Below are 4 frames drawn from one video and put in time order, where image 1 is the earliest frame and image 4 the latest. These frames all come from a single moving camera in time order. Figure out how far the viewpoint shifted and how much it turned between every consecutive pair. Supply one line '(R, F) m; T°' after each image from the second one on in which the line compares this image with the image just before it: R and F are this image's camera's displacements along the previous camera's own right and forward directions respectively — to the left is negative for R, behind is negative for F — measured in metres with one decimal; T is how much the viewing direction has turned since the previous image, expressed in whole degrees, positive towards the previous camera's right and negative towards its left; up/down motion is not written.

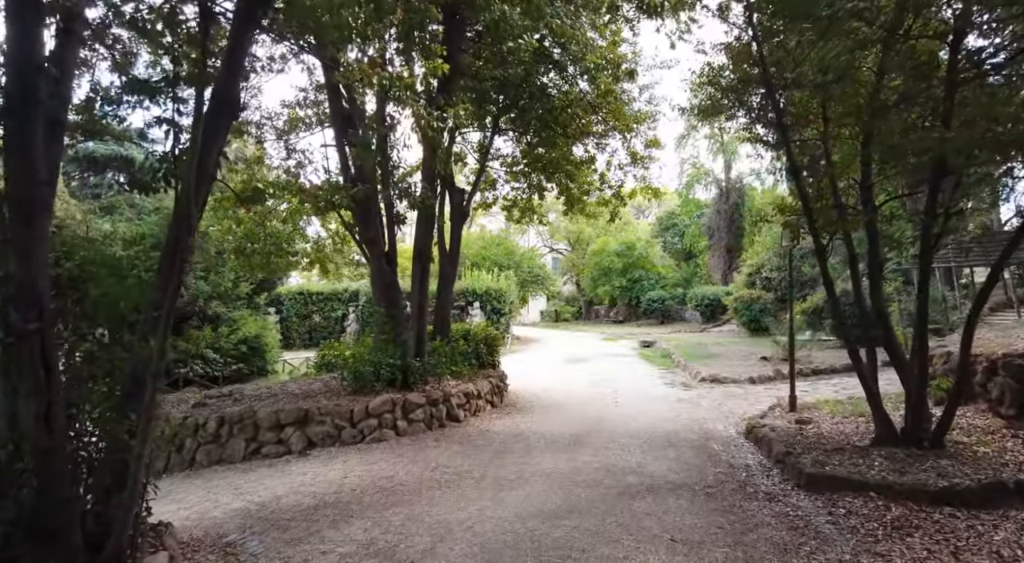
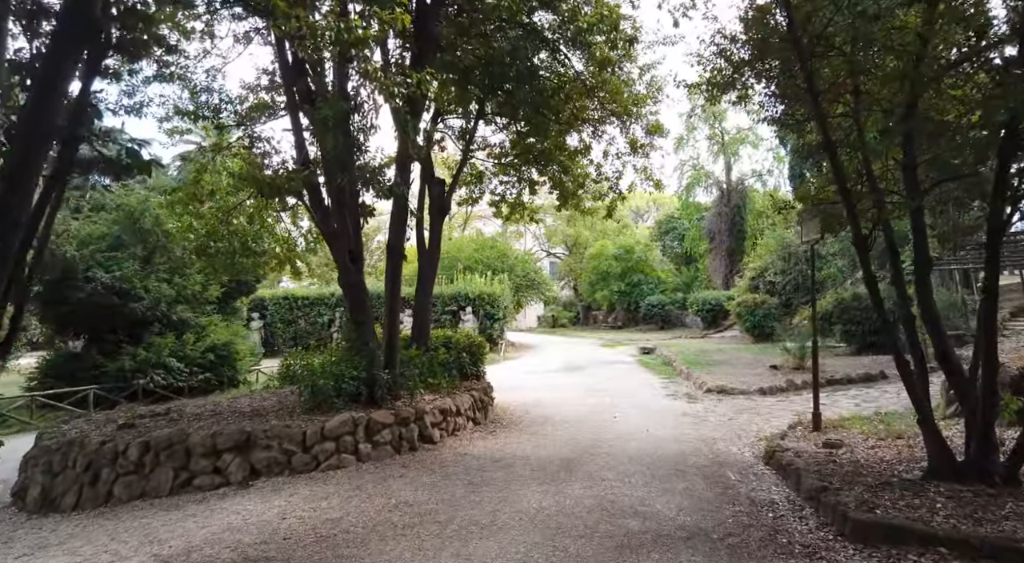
(+0.2, +0.9) m; 0°
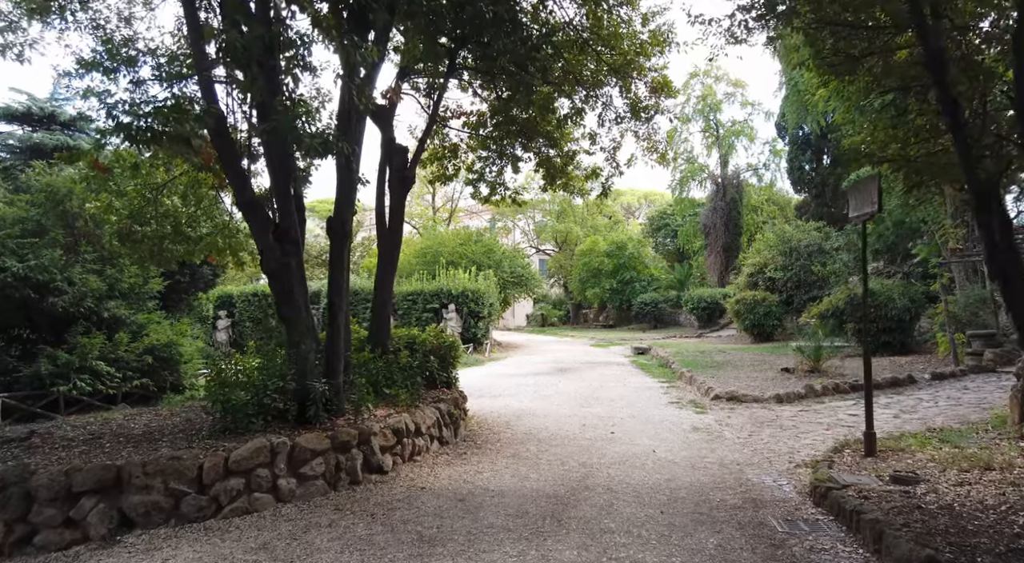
(+0.1, +1.3) m; +1°
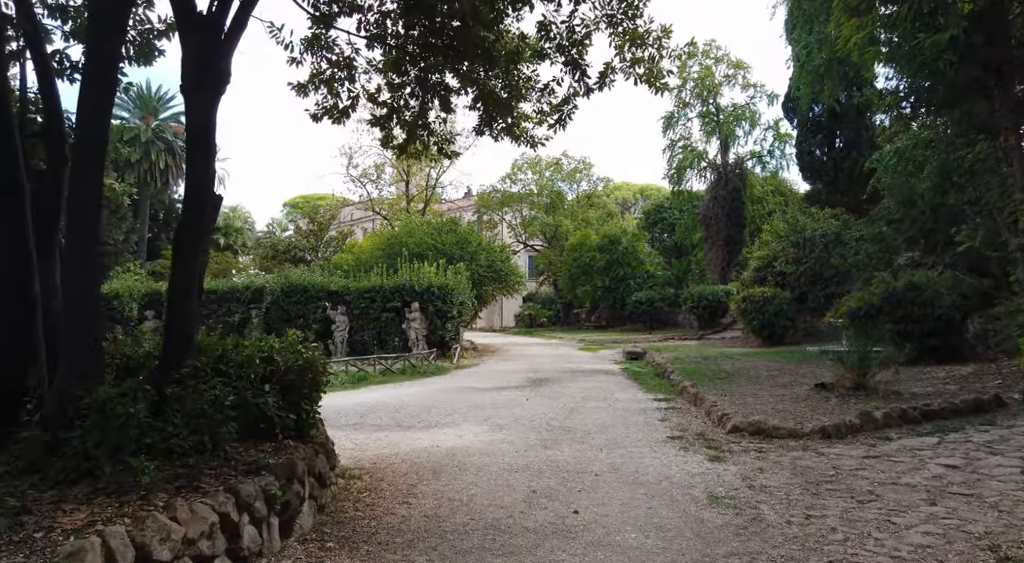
(+0.7, +2.7) m; 0°
